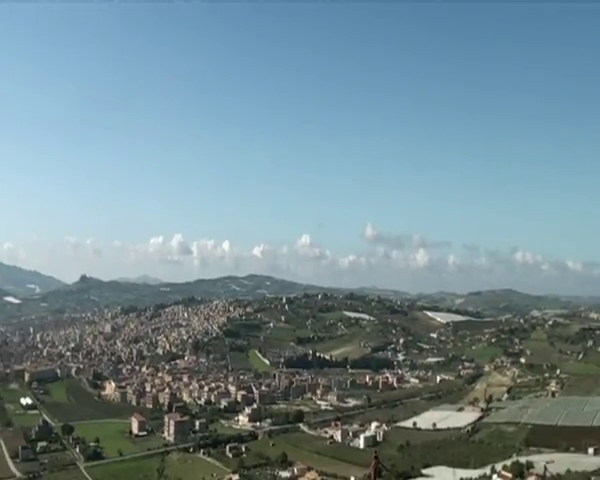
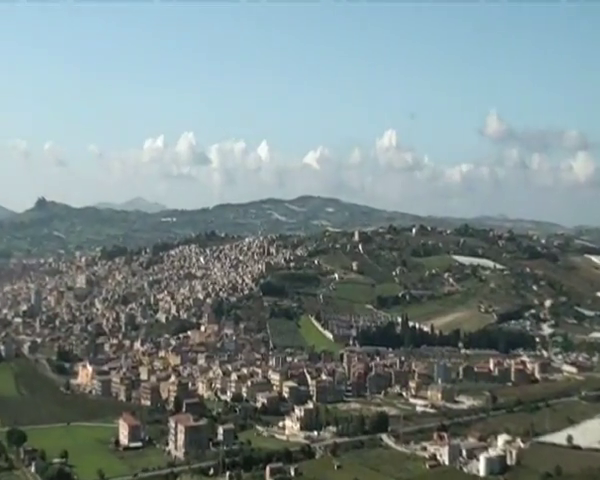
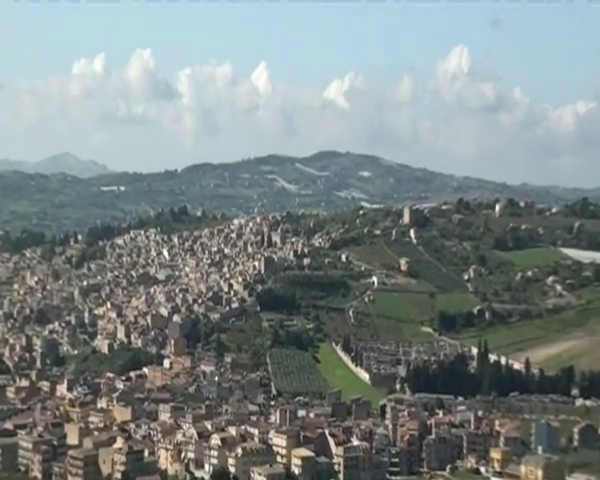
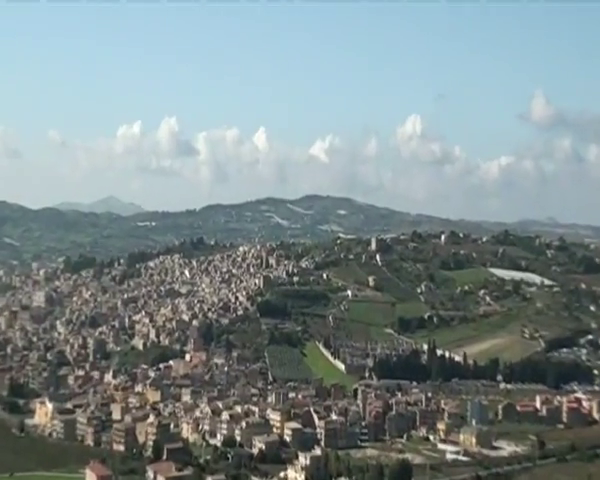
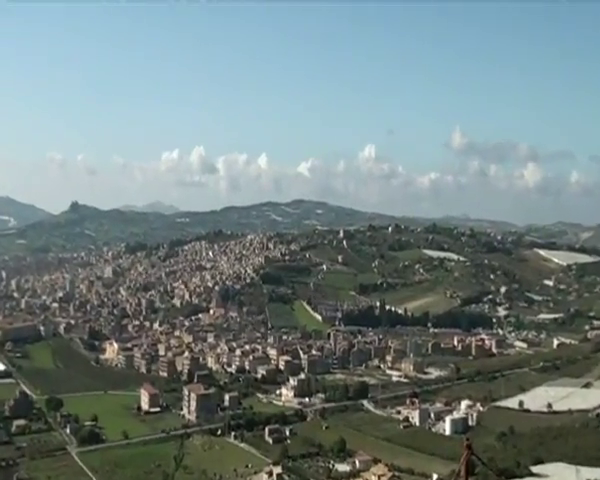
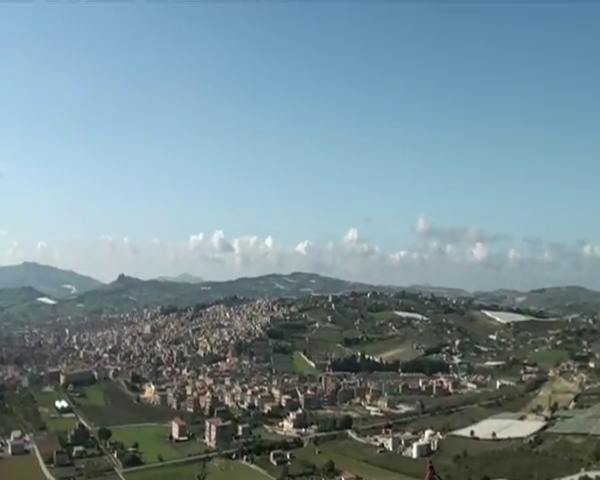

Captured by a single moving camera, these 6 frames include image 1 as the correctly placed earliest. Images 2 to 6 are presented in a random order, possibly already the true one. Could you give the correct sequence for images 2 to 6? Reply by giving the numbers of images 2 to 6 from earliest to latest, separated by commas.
6, 5, 2, 4, 3
